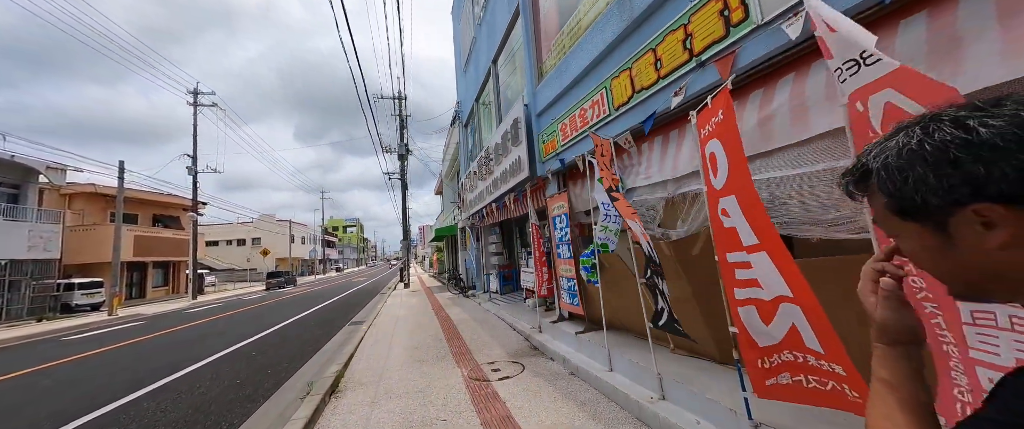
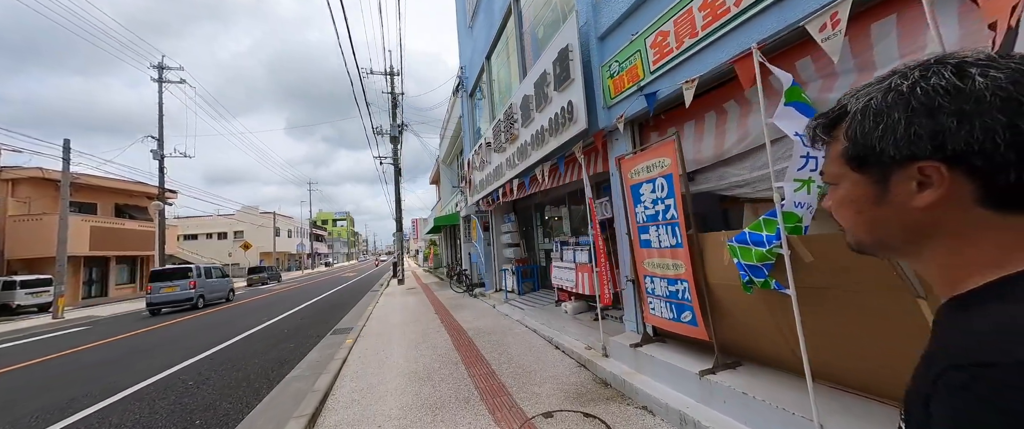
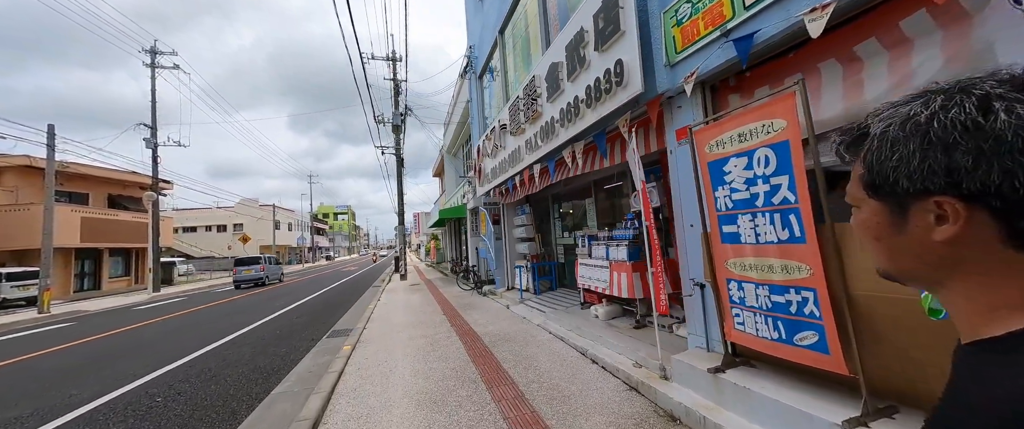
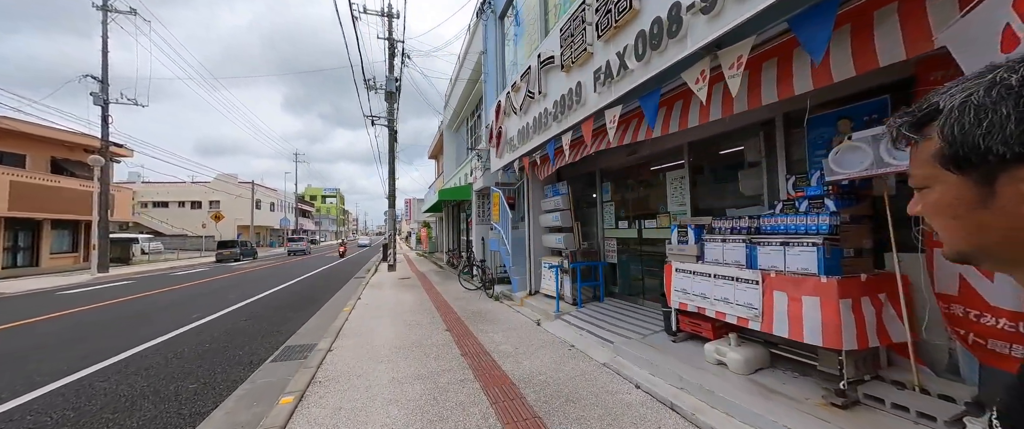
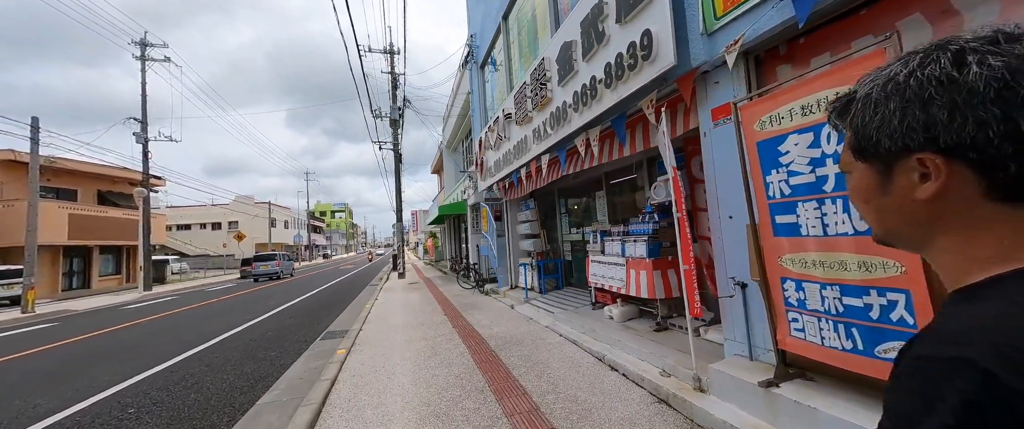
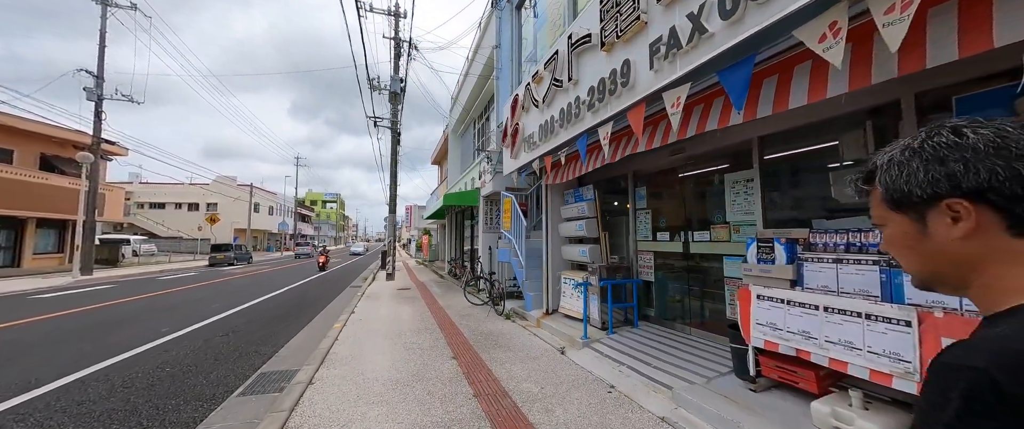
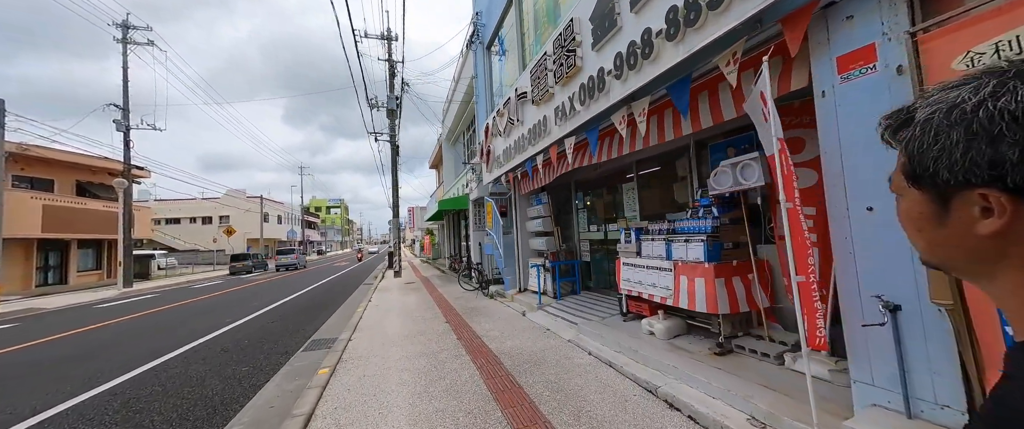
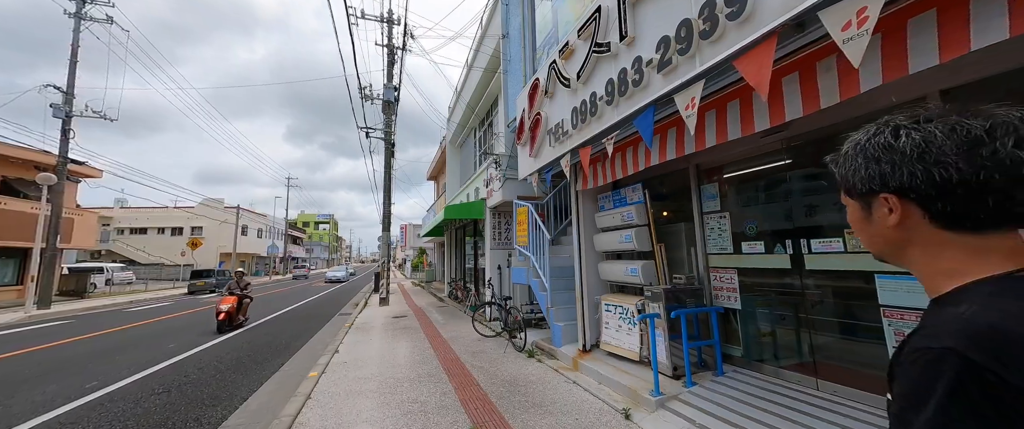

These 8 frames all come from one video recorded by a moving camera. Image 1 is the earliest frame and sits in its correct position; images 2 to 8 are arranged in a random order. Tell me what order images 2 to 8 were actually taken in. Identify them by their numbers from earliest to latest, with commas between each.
2, 3, 5, 7, 4, 6, 8
